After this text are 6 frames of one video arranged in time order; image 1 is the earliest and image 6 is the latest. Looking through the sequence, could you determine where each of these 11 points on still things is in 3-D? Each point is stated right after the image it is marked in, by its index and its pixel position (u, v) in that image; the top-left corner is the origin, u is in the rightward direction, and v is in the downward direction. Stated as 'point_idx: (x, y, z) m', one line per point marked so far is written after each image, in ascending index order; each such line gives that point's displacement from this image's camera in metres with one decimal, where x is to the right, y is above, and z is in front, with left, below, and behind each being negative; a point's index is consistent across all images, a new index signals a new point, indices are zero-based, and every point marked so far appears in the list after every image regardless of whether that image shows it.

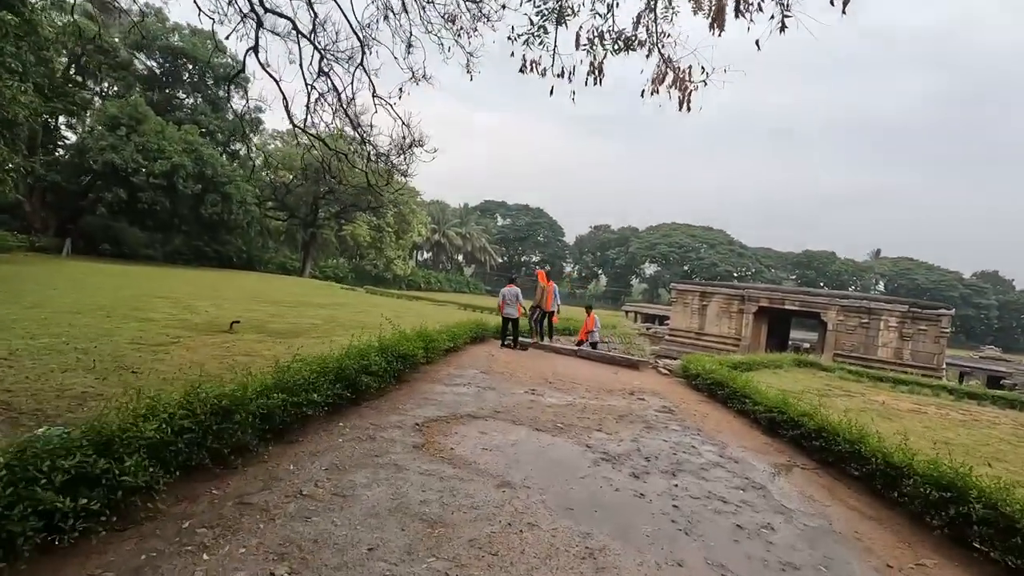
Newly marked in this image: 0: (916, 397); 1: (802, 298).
0: (+9.2, -2.5, +12.3) m
1: (+9.8, -0.3, +18.5) m
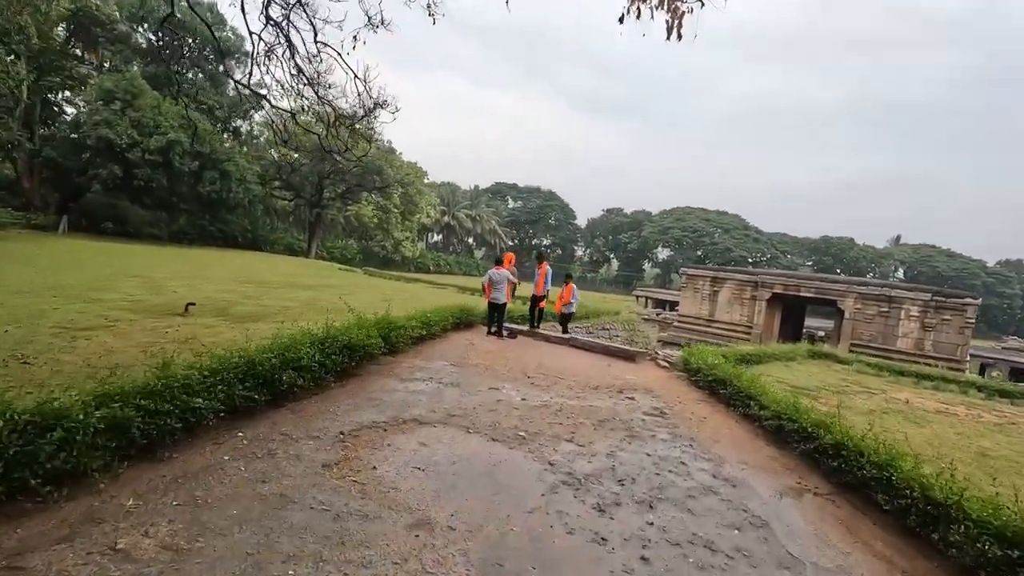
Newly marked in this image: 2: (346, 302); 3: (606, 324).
0: (+8.9, -2.2, +11.3) m
1: (+9.7, +0.1, +17.3) m
2: (-3.9, -0.3, +12.9) m
3: (+2.8, -1.0, +15.9) m
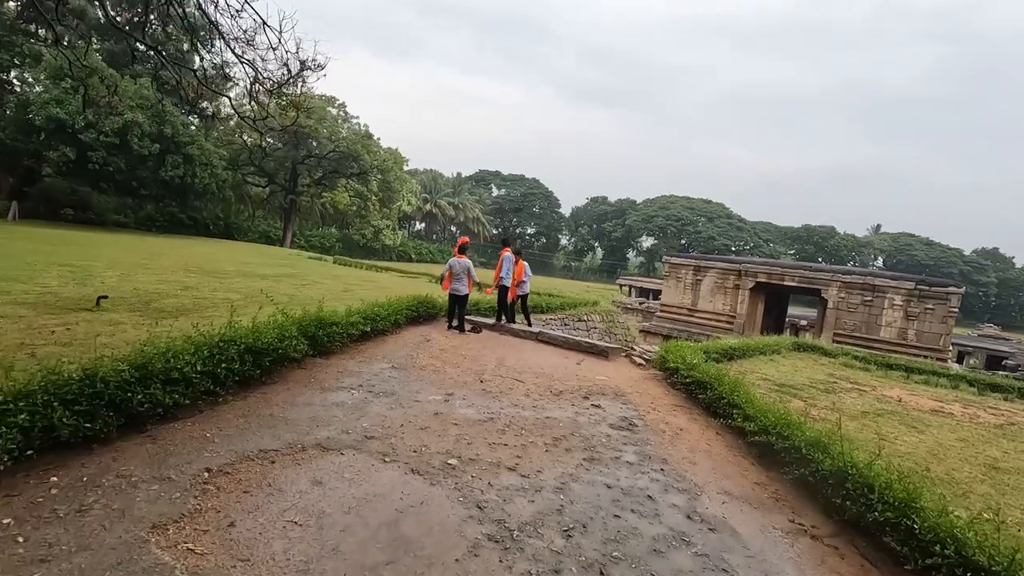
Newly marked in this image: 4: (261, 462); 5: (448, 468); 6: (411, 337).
0: (+8.3, -2.0, +10.6) m
1: (+8.9, +0.4, +16.6) m
2: (-4.7, -0.1, +11.9) m
3: (+2.0, -0.7, +15.1) m
4: (-1.5, -1.1, +3.3) m
5: (-0.4, -1.2, +3.6) m
6: (-1.5, -0.7, +8.1) m
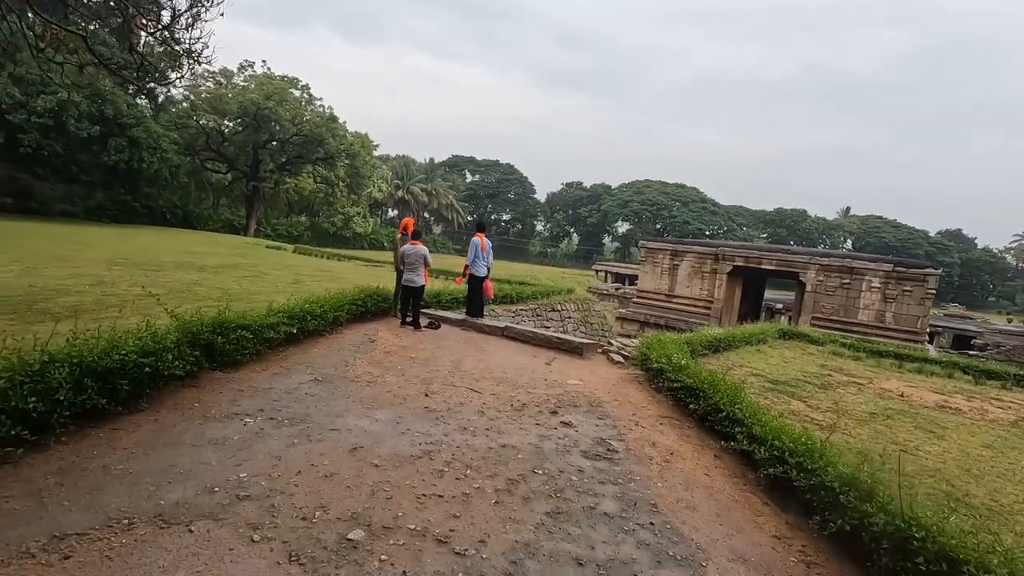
0: (+7.6, -1.7, +9.9) m
1: (+7.9, +0.9, +15.9) m
2: (-5.3, 0.0, +10.5) m
3: (+1.2, -0.4, +14.1) m
4: (-1.9, -1.1, +2.2) m
5: (-0.7, -1.2, +2.5) m
6: (-2.1, -0.6, +6.9) m
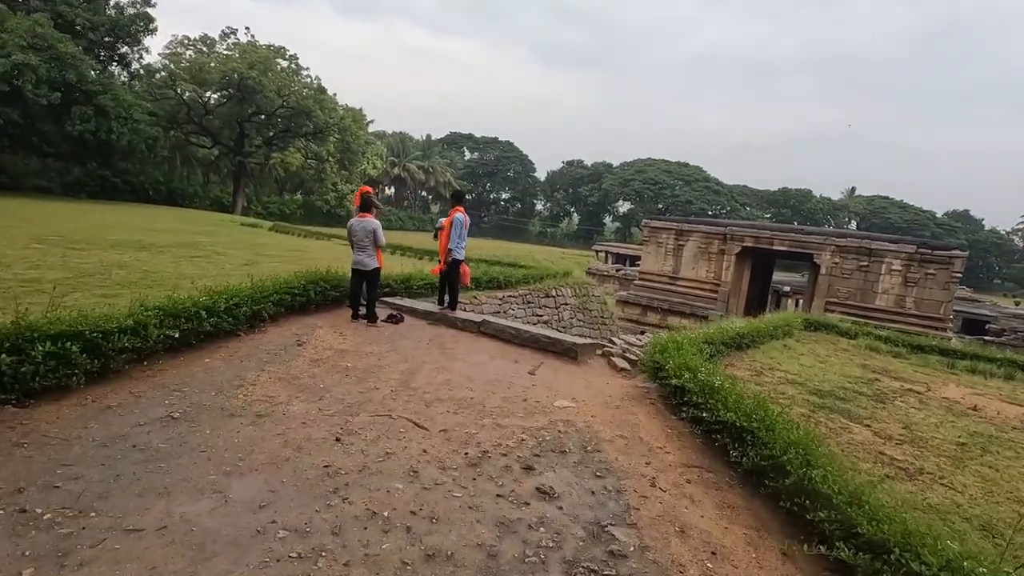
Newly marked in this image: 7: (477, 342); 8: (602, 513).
0: (+7.4, -1.5, +8.3) m
1: (+7.7, +1.3, +14.2) m
2: (-5.6, +0.3, +8.9) m
3: (+0.9, 0.0, +12.4) m
4: (-2.1, -1.1, +0.5) m
5: (-1.0, -1.2, +0.8) m
6: (-2.3, -0.5, +5.3) m
7: (-0.4, -0.7, +6.5) m
8: (+0.5, -1.1, +2.8) m
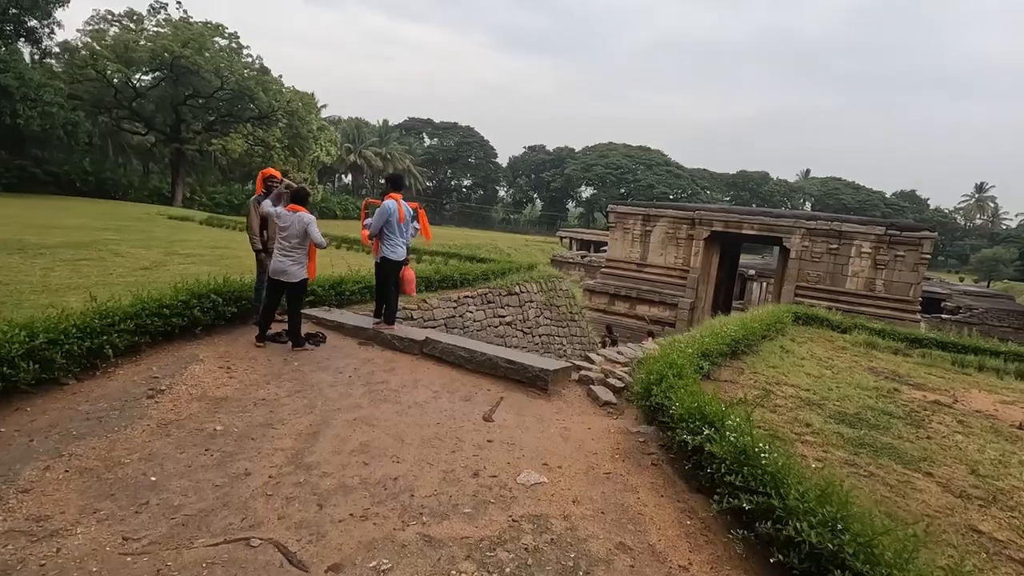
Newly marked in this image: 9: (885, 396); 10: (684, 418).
0: (+6.8, -1.3, +7.3) m
1: (+6.7, +1.6, +13.1) m
2: (-6.2, +0.1, +7.0) m
3: (+0.1, +0.1, +11.0) m
4: (-2.2, -1.4, -1.0) m
5: (-1.1, -1.5, -0.7) m
6: (-2.7, -0.7, +3.7) m
7: (-0.8, -0.8, +5.0) m
8: (+0.3, -1.3, +1.4) m
9: (+4.2, -1.2, +6.1) m
10: (+1.1, -0.8, +3.4) m
